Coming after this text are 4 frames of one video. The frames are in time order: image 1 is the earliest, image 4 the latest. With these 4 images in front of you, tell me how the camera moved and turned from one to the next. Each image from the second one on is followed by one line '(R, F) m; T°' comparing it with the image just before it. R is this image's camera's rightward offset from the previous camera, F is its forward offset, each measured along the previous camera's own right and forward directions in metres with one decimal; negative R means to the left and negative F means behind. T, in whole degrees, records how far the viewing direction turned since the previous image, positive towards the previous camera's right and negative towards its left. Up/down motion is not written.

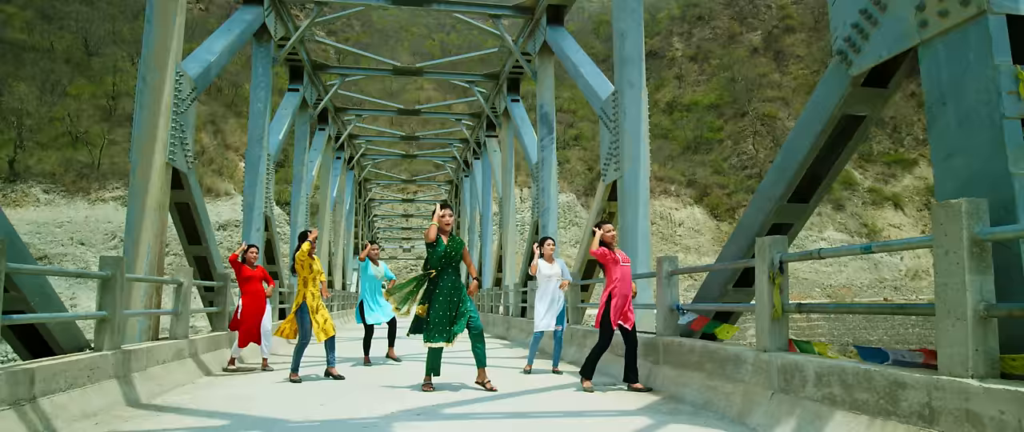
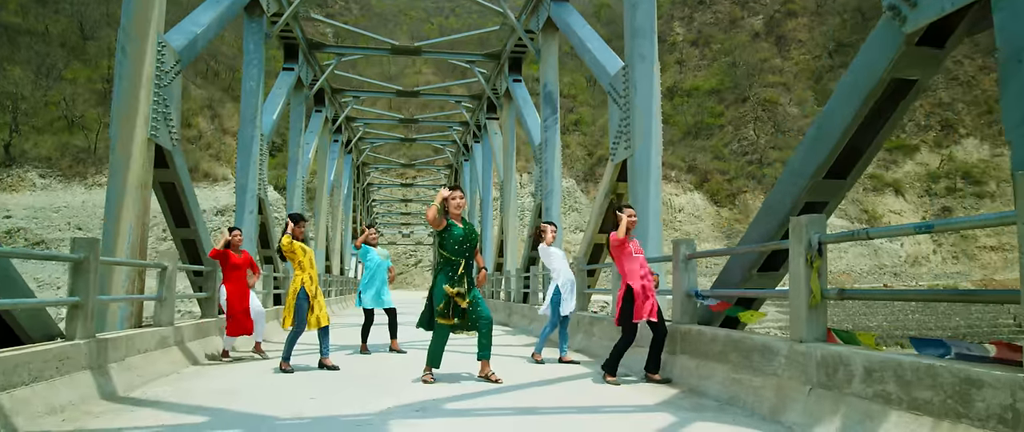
(-0.1, +0.5) m; 0°
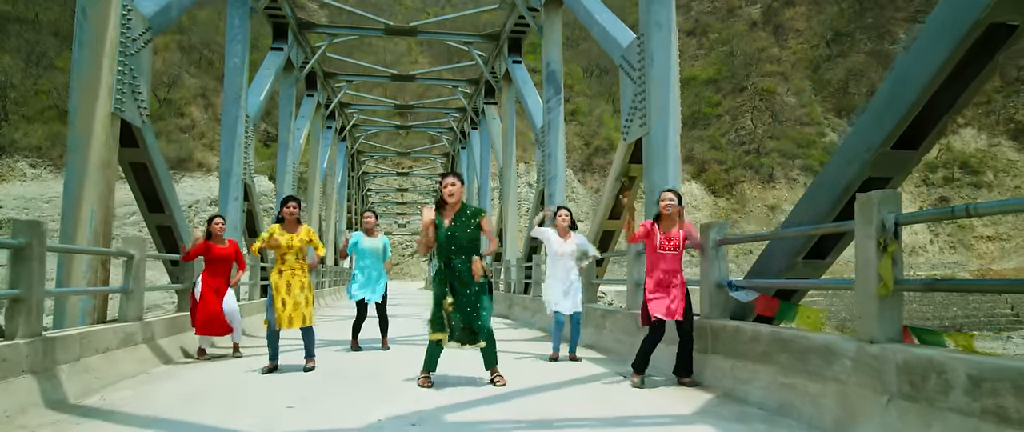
(-0.1, +0.8) m; 0°
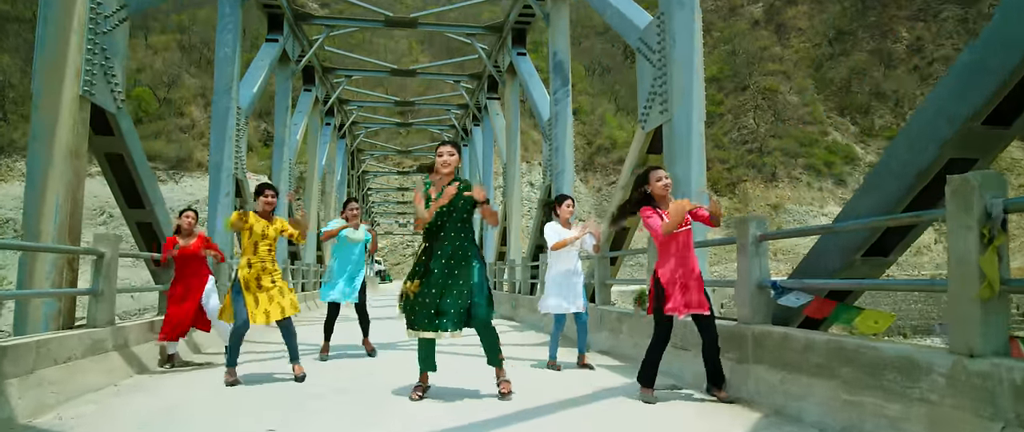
(-0.1, +0.7) m; 0°
